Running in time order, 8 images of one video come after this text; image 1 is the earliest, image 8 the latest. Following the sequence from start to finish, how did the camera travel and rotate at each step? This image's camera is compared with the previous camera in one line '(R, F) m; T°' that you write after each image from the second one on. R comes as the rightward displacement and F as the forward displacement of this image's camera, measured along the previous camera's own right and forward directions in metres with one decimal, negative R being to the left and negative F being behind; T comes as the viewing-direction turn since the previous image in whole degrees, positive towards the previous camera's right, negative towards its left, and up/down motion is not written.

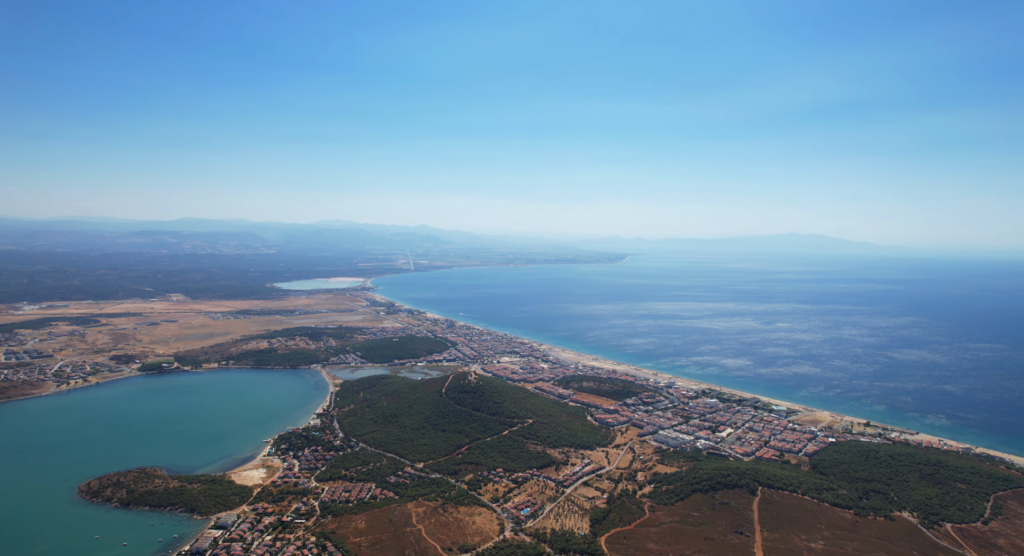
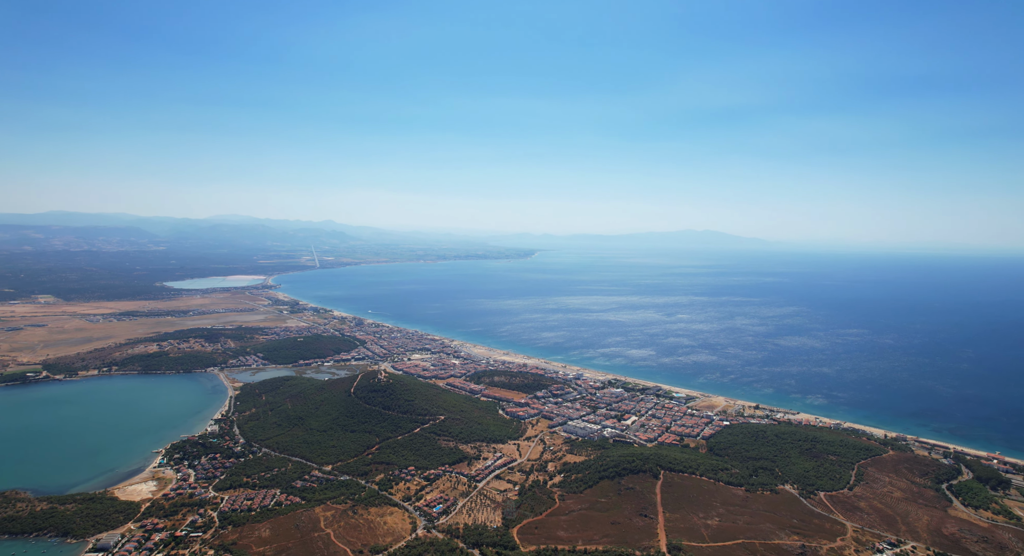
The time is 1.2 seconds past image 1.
(+2.2, +0.2) m; +7°
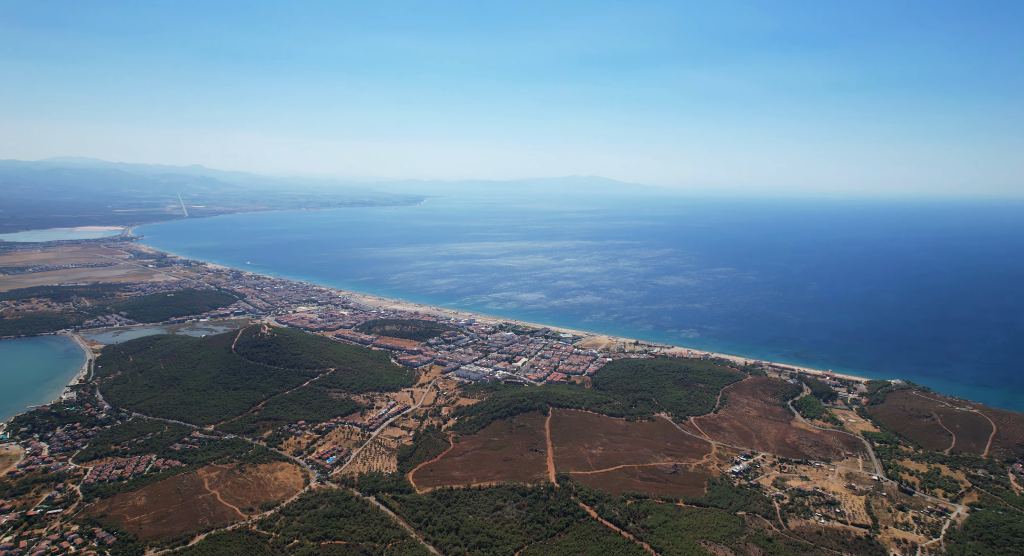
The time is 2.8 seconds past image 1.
(+2.5, +0.3) m; +9°
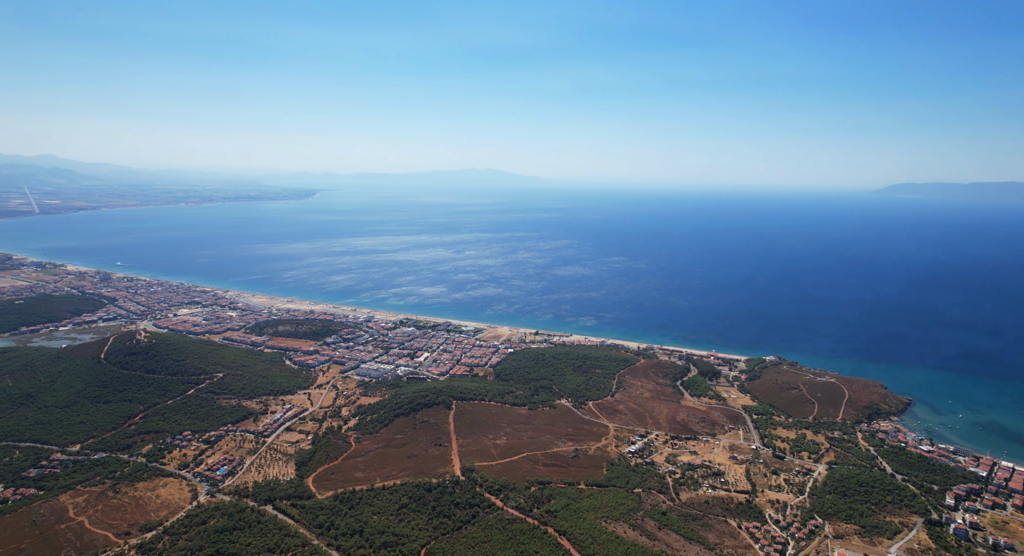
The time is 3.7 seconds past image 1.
(+2.5, 0.0) m; +8°
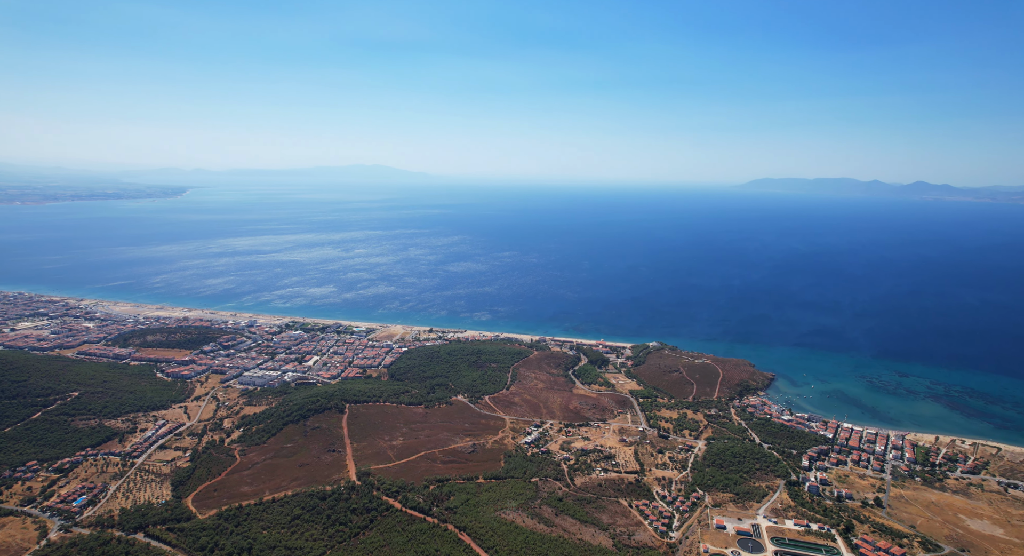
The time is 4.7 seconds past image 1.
(+2.9, -0.1) m; +8°
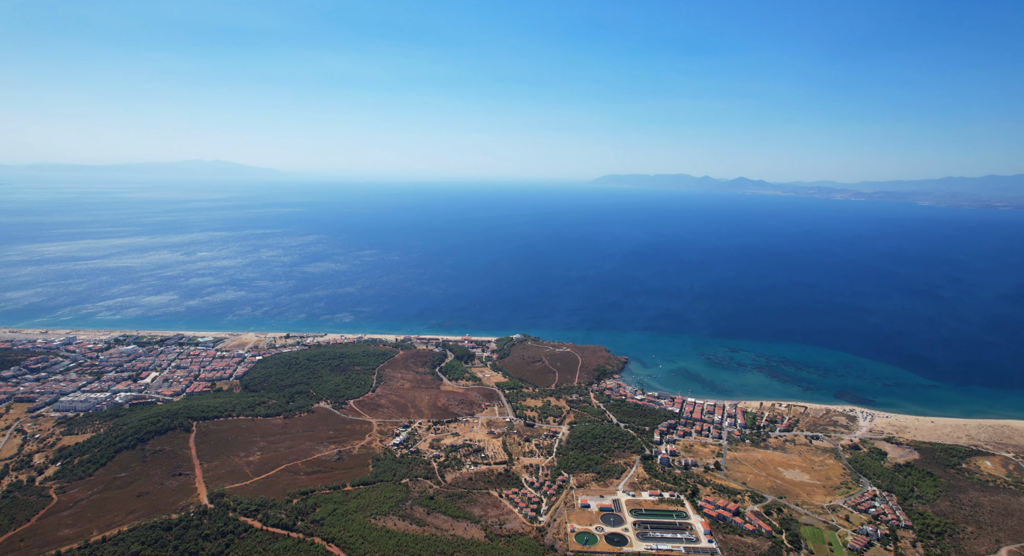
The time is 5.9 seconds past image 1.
(+3.3, -0.3) m; +10°
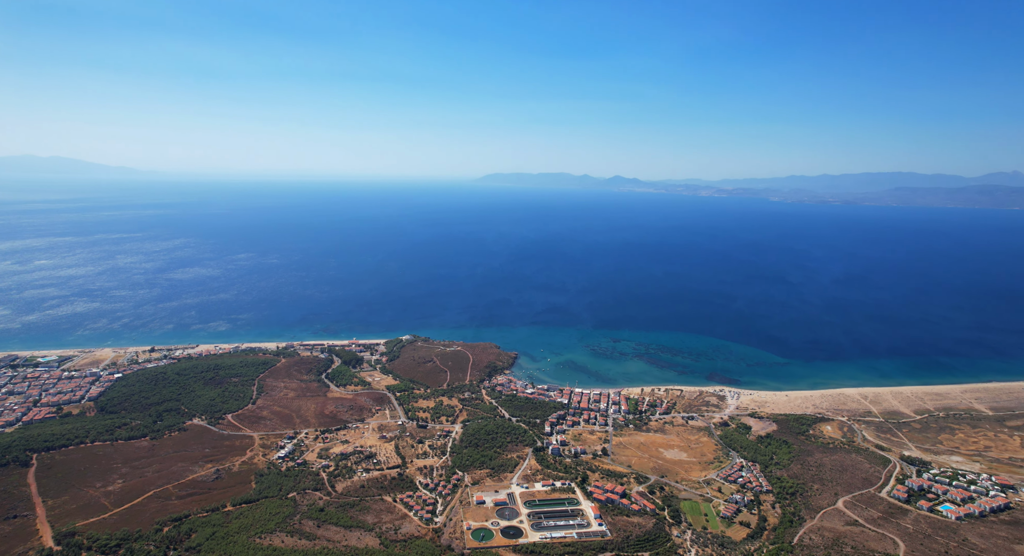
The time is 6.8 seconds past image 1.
(+2.6, -0.4) m; +9°
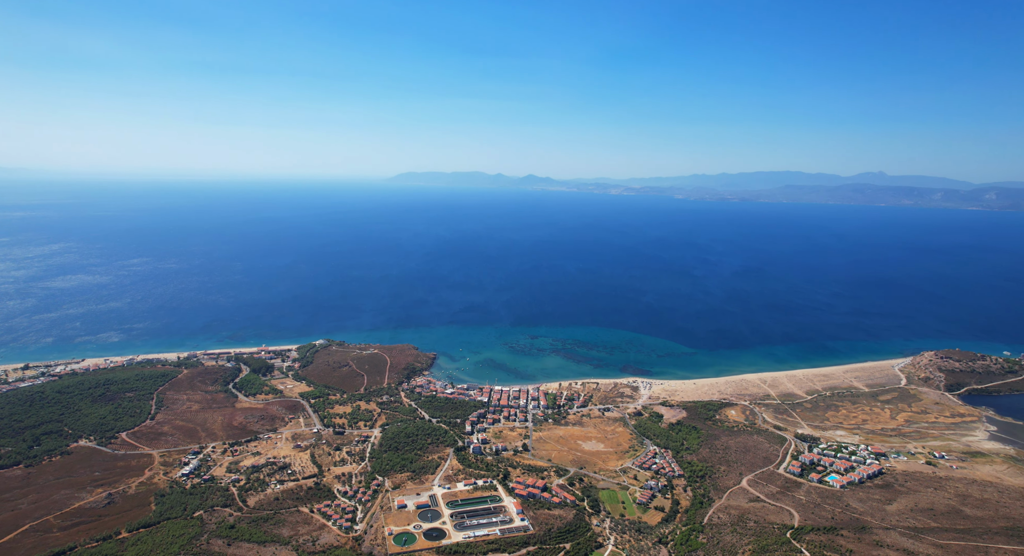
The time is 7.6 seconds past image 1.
(+2.0, -0.4) m; +6°
